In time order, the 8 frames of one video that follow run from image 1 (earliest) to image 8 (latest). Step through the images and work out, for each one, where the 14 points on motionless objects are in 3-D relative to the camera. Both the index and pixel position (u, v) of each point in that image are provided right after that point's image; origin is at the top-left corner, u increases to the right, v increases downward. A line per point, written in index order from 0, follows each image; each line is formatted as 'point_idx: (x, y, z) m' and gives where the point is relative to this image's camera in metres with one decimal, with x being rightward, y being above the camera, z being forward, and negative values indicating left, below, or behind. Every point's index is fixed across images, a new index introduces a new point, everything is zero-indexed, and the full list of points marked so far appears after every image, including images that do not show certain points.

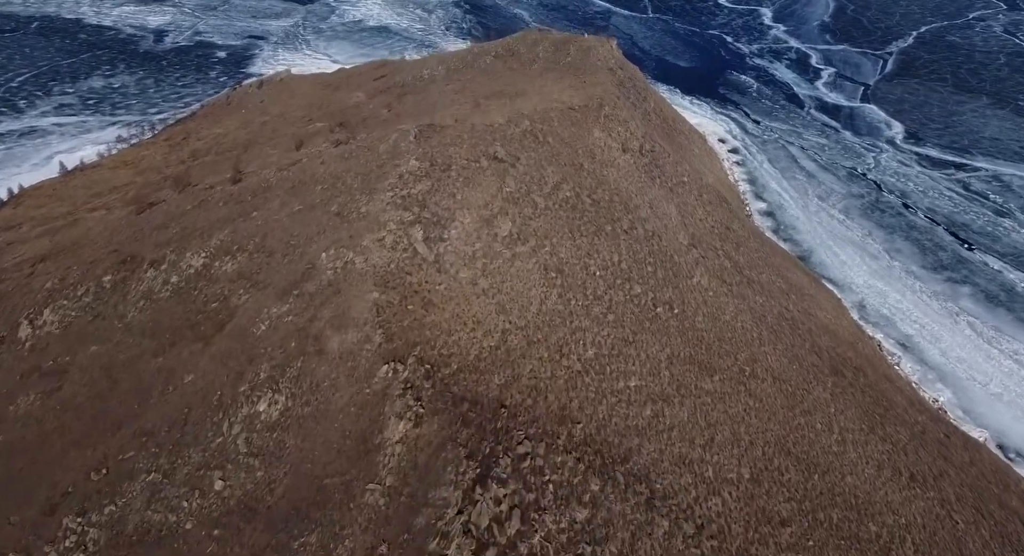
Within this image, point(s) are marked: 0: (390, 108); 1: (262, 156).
0: (-4.2, +5.8, +18.6) m
1: (-8.2, +4.0, +17.6) m
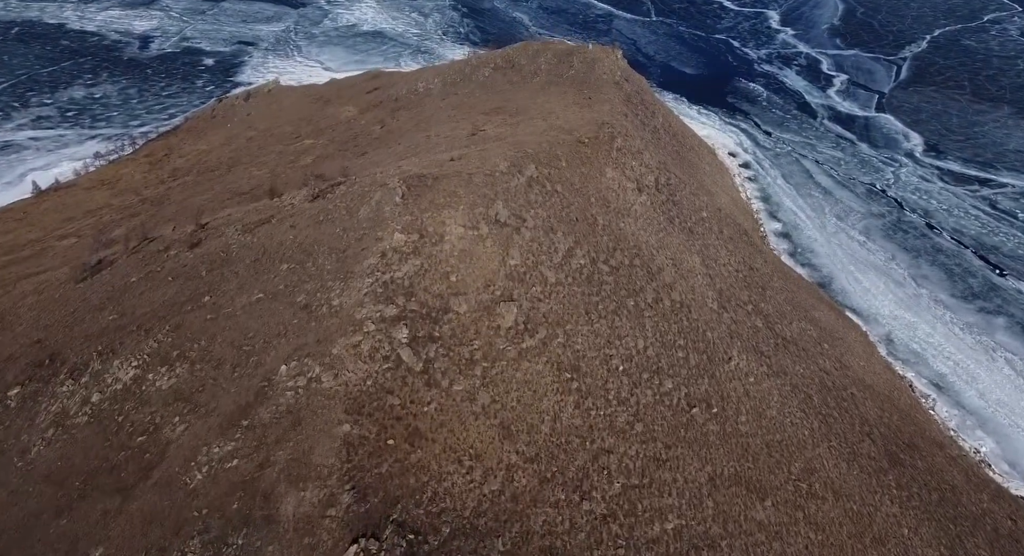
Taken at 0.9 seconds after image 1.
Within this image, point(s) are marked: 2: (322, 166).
0: (-4.2, +4.9, +17.5) m
1: (-8.2, +3.1, +16.5) m
2: (-5.4, +3.2, +15.6) m
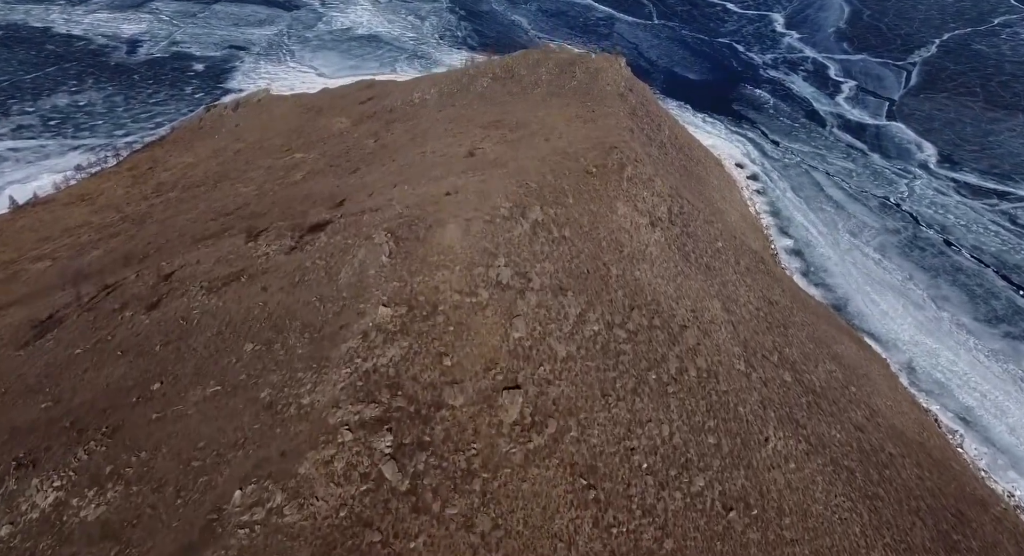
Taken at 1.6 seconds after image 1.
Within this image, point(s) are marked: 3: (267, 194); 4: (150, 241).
0: (-4.2, +4.3, +16.7) m
1: (-8.2, +2.5, +15.7) m
2: (-5.5, +2.5, +14.8) m
3: (-6.9, +2.4, +15.1) m
4: (-9.2, +1.0, +13.6) m
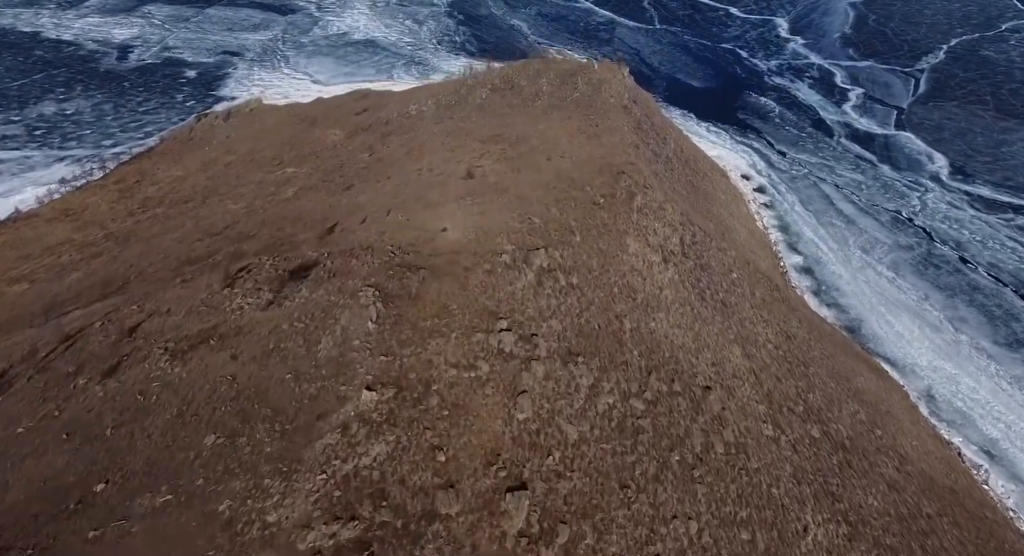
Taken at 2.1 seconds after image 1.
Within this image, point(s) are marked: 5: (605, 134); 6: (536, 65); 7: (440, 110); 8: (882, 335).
0: (-4.2, +3.7, +16.0) m
1: (-8.2, +1.9, +15.0) m
2: (-5.4, +2.0, +14.1) m
3: (-6.9, +1.8, +14.5) m
4: (-9.2, +0.4, +13.0) m
5: (+2.5, +3.8, +14.2) m
6: (+0.8, +7.1, +18.0) m
7: (-2.3, +5.3, +17.1) m
8: (+9.9, -1.5, +14.3) m
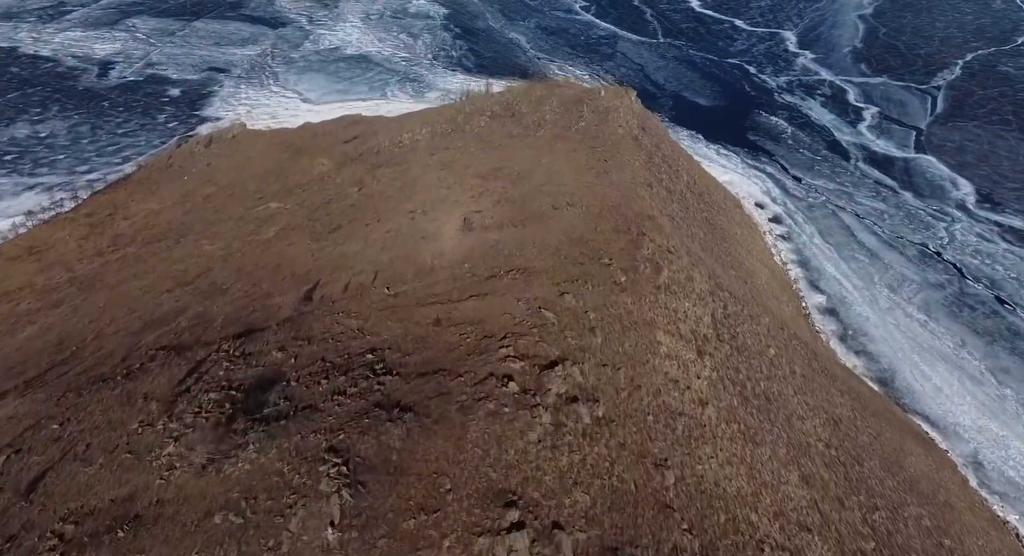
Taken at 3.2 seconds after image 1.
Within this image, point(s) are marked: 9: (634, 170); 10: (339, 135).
0: (-4.2, +2.5, +14.8) m
1: (-8.2, +0.7, +13.8) m
2: (-5.4, +0.7, +12.9) m
3: (-6.9, +0.5, +13.2) m
4: (-9.2, -0.8, +11.7) m
5: (+2.5, +2.6, +13.0) m
6: (+0.8, +5.9, +16.8) m
7: (-2.3, +4.1, +15.8) m
8: (+9.9, -2.7, +13.1) m
9: (+3.0, +2.7, +13.3) m
10: (-5.8, +4.8, +18.0) m
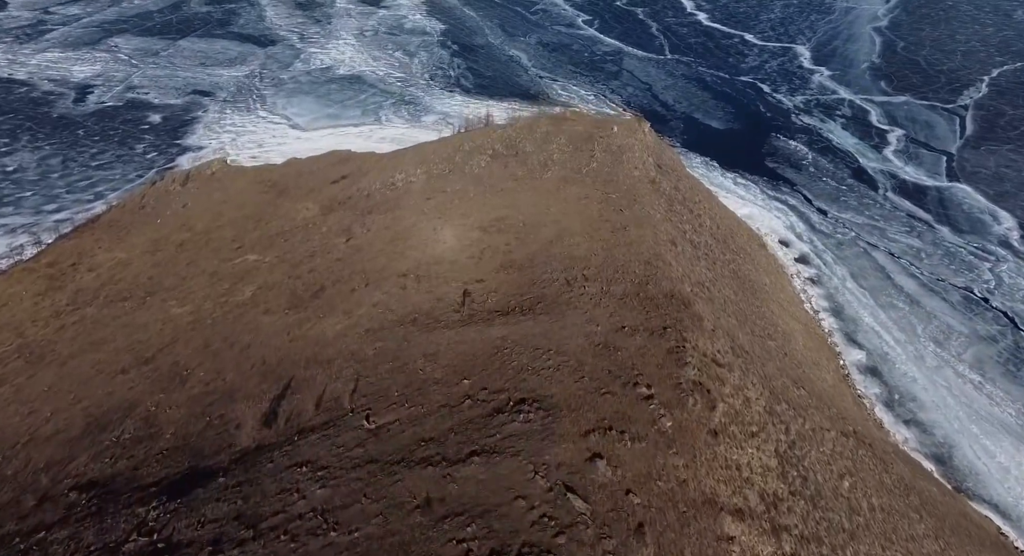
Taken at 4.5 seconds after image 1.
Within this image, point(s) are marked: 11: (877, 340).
0: (-4.1, +1.0, +13.2) m
1: (-8.0, -0.9, +12.2) m
2: (-5.3, -0.8, +11.3) m
3: (-6.7, -1.0, +11.6) m
4: (-9.0, -2.4, +10.1) m
5: (+2.6, +1.1, +11.4) m
6: (+0.9, +4.4, +15.3) m
7: (-2.2, +2.6, +14.3) m
8: (+10.1, -4.1, +11.5) m
9: (+3.1, +1.2, +11.7) m
10: (-5.7, +3.2, +16.4) m
11: (+9.9, -1.7, +14.5) m
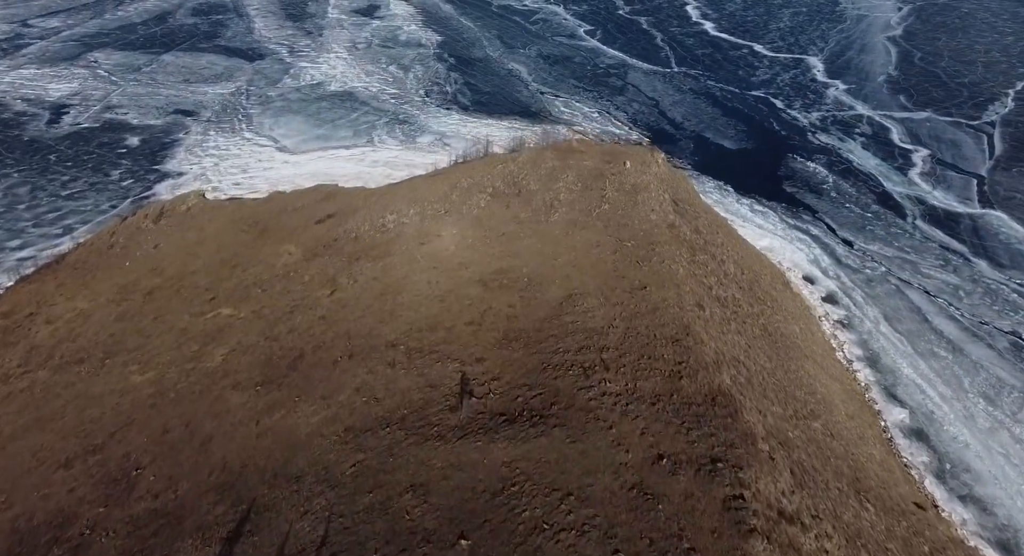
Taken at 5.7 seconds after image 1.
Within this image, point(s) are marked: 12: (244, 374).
0: (-4.0, -0.3, +11.8) m
1: (-7.9, -2.2, +10.7) m
2: (-5.2, -2.1, +9.8) m
3: (-6.7, -2.3, +10.2) m
4: (-8.9, -3.7, +8.7) m
5: (+2.7, -0.1, +10.0) m
6: (+0.9, +3.1, +13.9) m
7: (-2.1, +1.3, +12.9) m
8: (+10.2, -5.3, +10.1) m
9: (+3.2, 0.0, +10.3) m
10: (-5.7, +1.9, +15.0) m
11: (+9.9, -2.9, +13.1) m
12: (-5.3, -1.7, +10.4) m
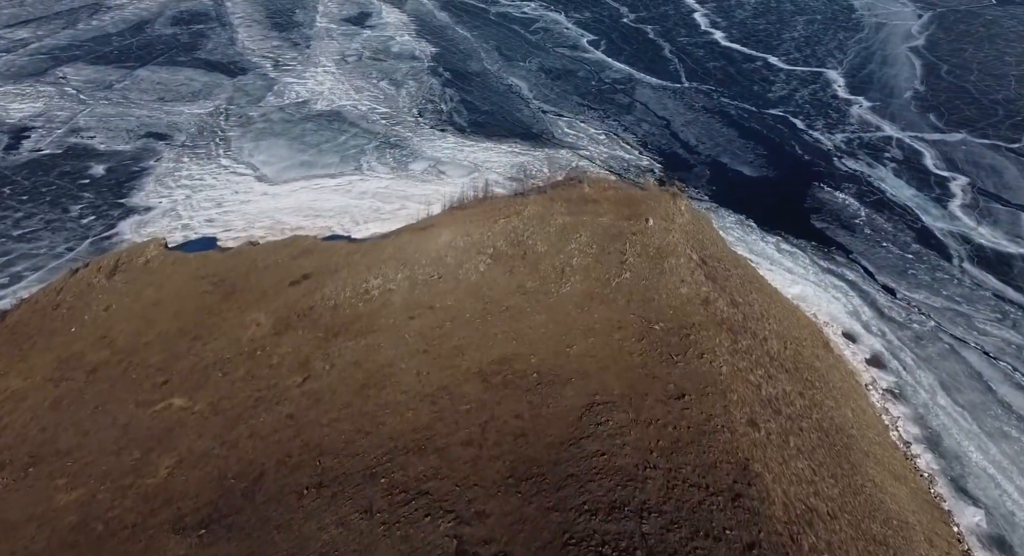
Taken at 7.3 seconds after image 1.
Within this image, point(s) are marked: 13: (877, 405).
0: (-3.9, -2.0, +9.9) m
1: (-7.8, -3.9, +8.8) m
2: (-5.1, -3.7, +7.9) m
3: (-6.5, -4.0, +8.2) m
4: (-8.8, -5.4, +6.7) m
5: (+2.8, -1.8, +8.1) m
6: (+1.0, +1.5, +12.0) m
7: (-2.0, -0.3, +10.9) m
8: (+10.3, -6.9, +8.2) m
9: (+3.3, -1.6, +8.4) m
10: (-5.6, +0.2, +13.0) m
11: (+10.1, -4.4, +11.2) m
12: (-5.2, -3.4, +8.4) m
13: (+8.6, -3.0, +12.5) m
